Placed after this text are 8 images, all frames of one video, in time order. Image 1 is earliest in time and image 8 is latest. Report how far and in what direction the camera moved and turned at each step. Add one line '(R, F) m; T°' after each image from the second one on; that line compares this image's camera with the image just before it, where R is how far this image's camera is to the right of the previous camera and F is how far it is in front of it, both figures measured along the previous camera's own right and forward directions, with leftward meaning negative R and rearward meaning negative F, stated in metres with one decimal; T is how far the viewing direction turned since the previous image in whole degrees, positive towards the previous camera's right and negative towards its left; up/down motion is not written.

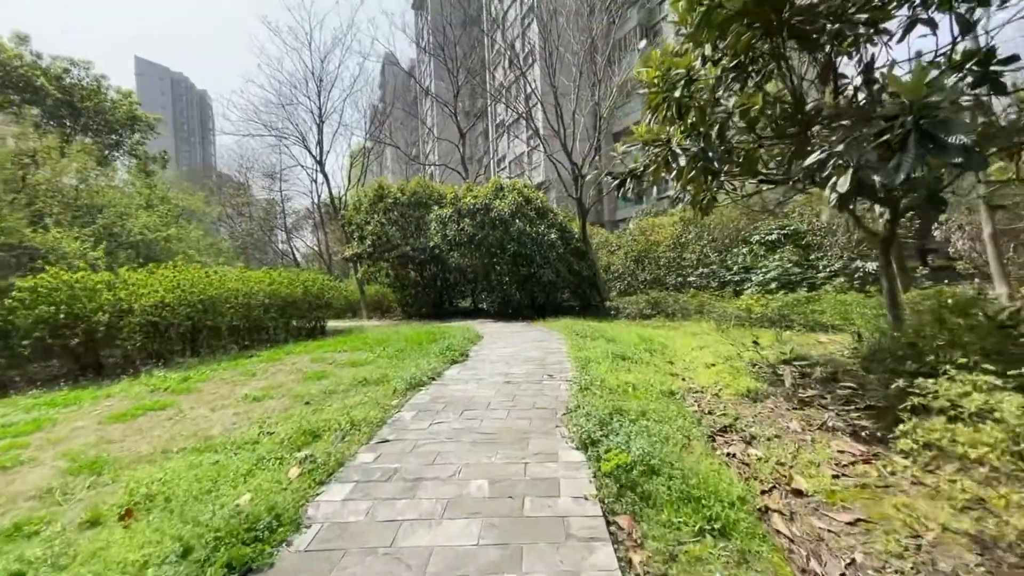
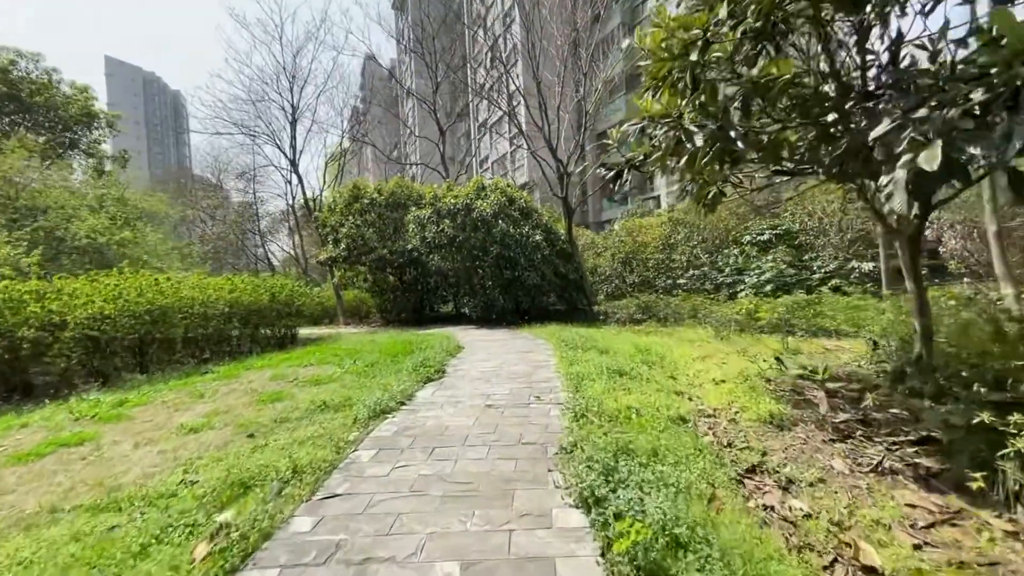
(0.0, +0.6) m; +2°
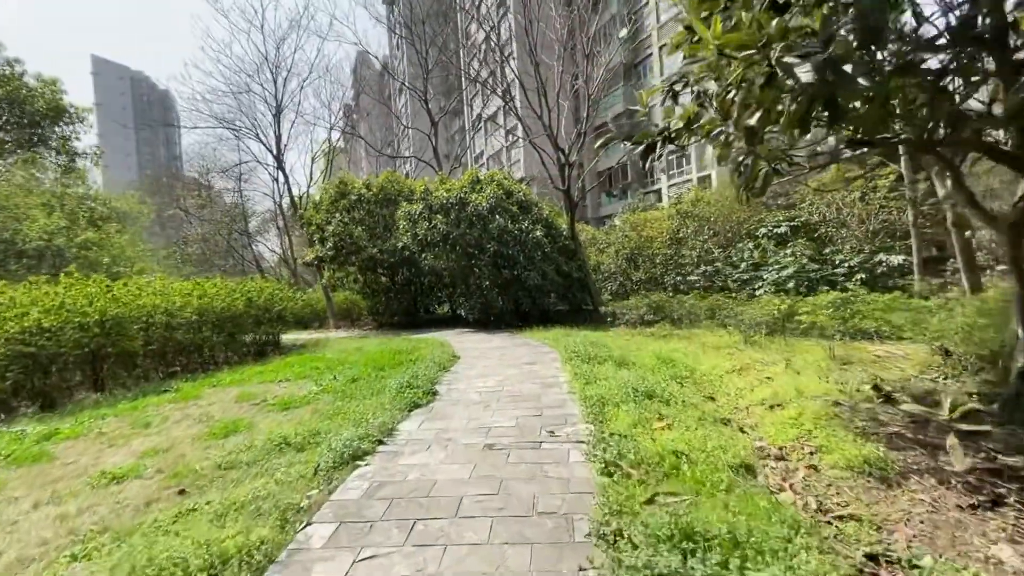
(0.0, +0.8) m; 0°
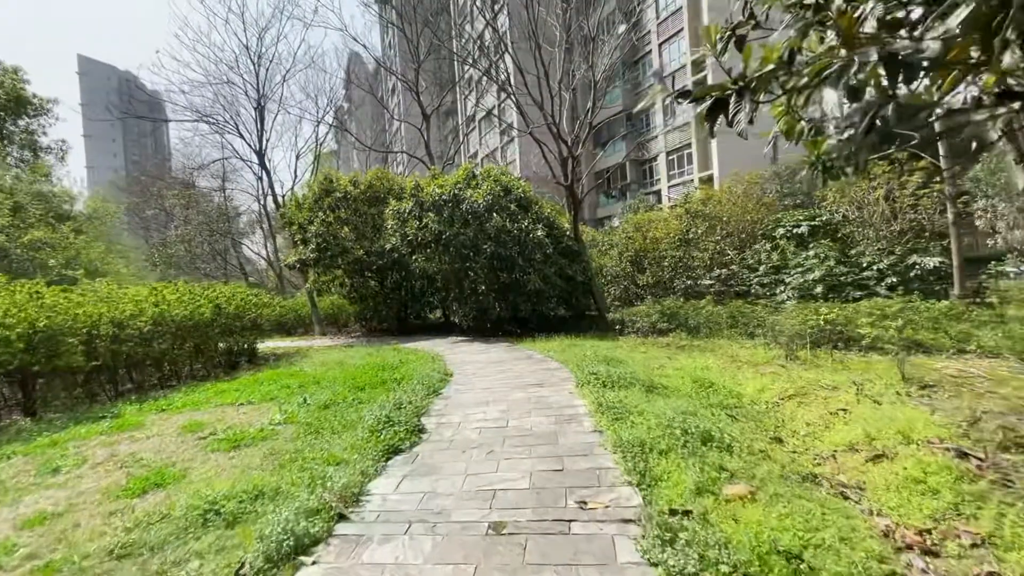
(-0.1, +0.9) m; +1°
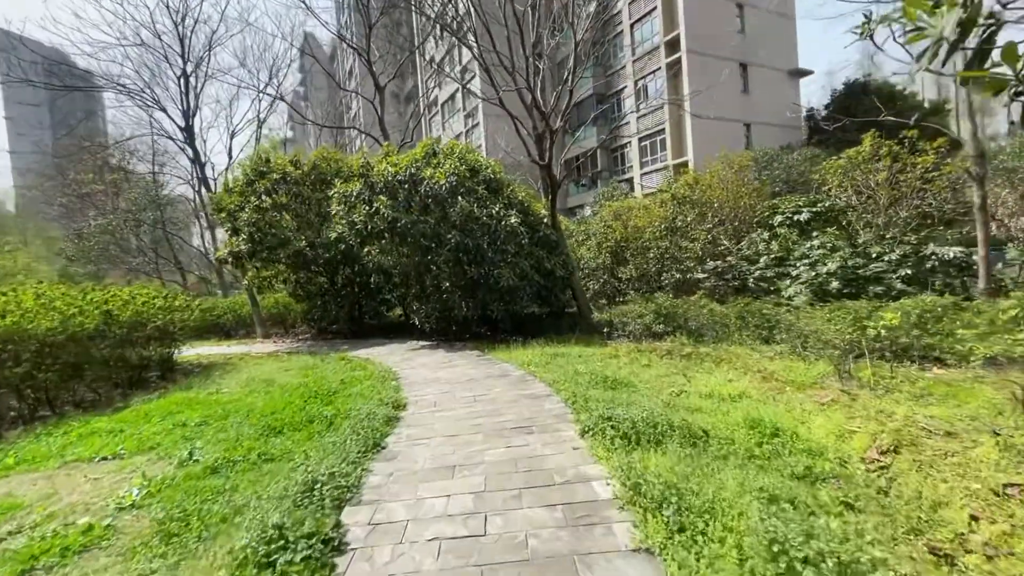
(-0.1, +1.4) m; +4°
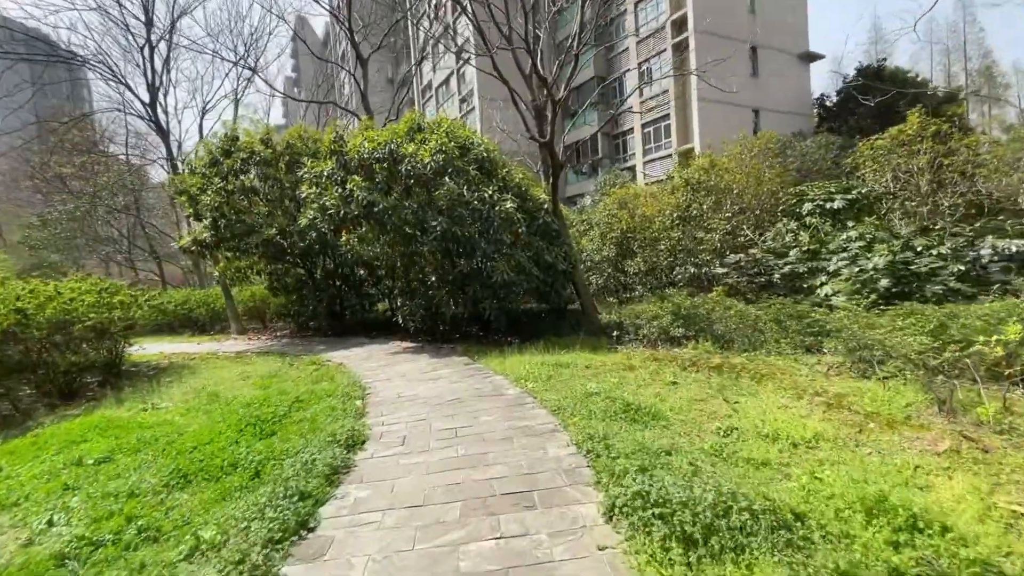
(0.0, +1.0) m; 0°
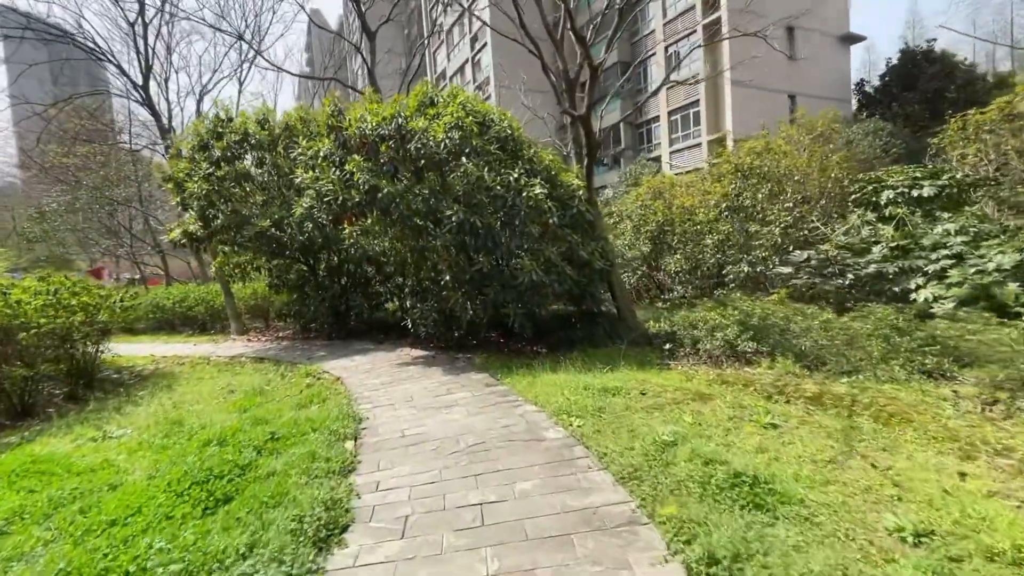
(-0.2, +1.1) m; -2°
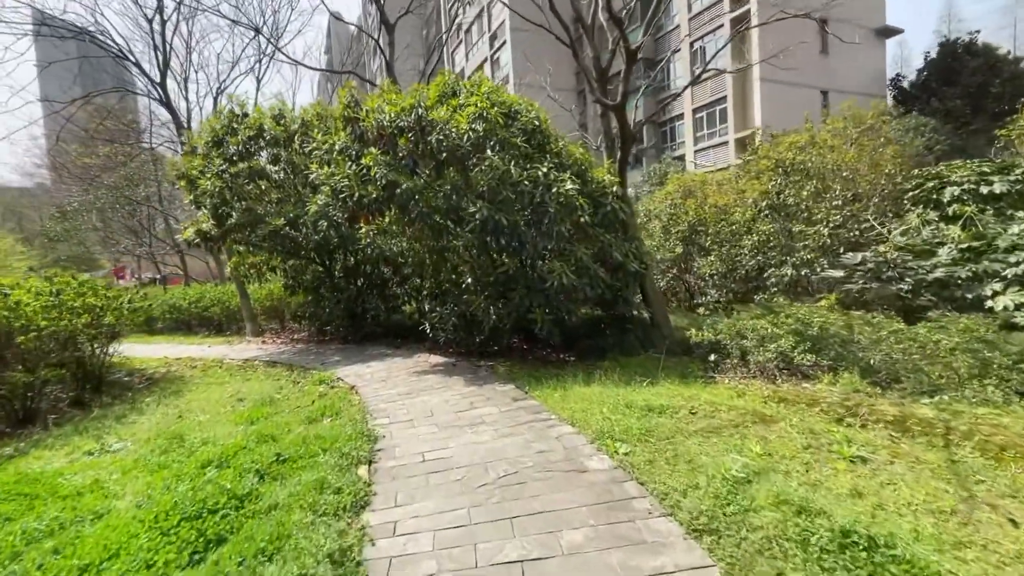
(-0.1, +0.4) m; -2°
